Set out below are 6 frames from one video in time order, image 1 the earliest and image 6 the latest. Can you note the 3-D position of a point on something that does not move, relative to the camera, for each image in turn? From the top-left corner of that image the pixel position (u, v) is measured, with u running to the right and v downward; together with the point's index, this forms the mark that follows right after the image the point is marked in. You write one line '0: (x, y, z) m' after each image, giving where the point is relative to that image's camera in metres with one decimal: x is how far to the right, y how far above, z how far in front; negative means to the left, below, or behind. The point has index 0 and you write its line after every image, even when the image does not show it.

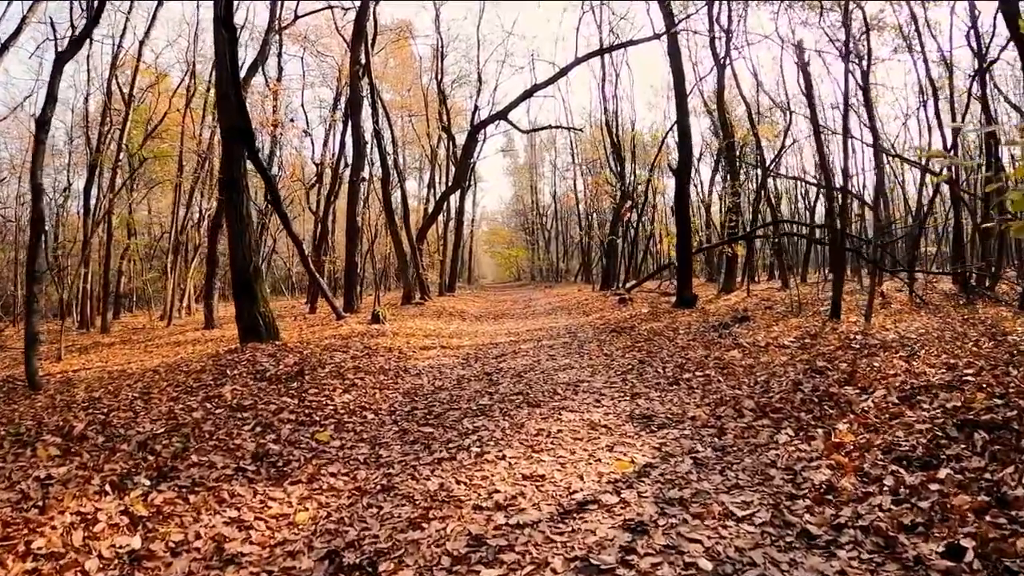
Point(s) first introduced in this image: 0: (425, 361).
0: (-1.5, -1.3, +11.0) m
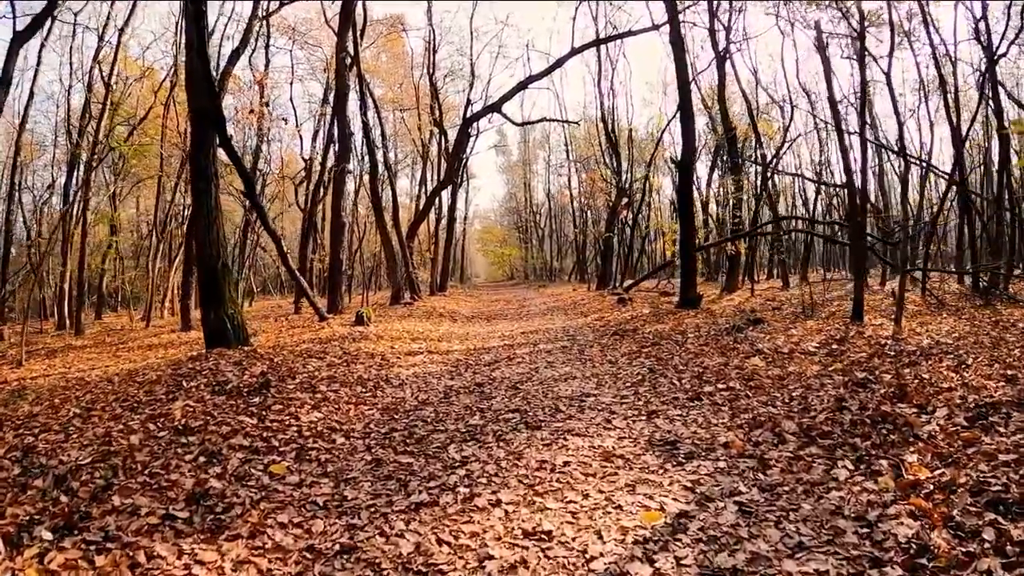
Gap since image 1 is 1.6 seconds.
0: (-1.6, -1.3, +9.8) m
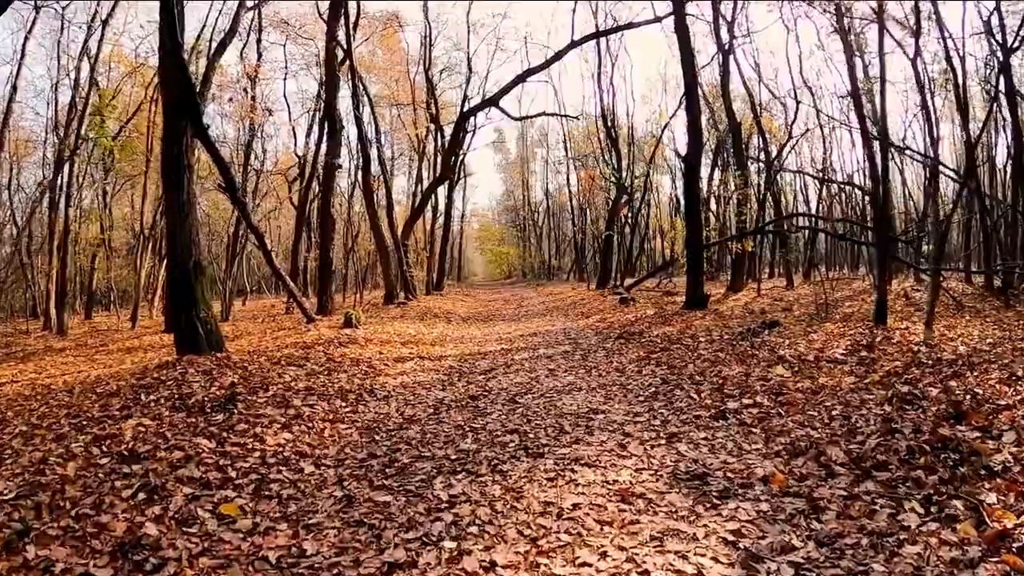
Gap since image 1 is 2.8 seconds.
0: (-1.7, -1.3, +8.9) m
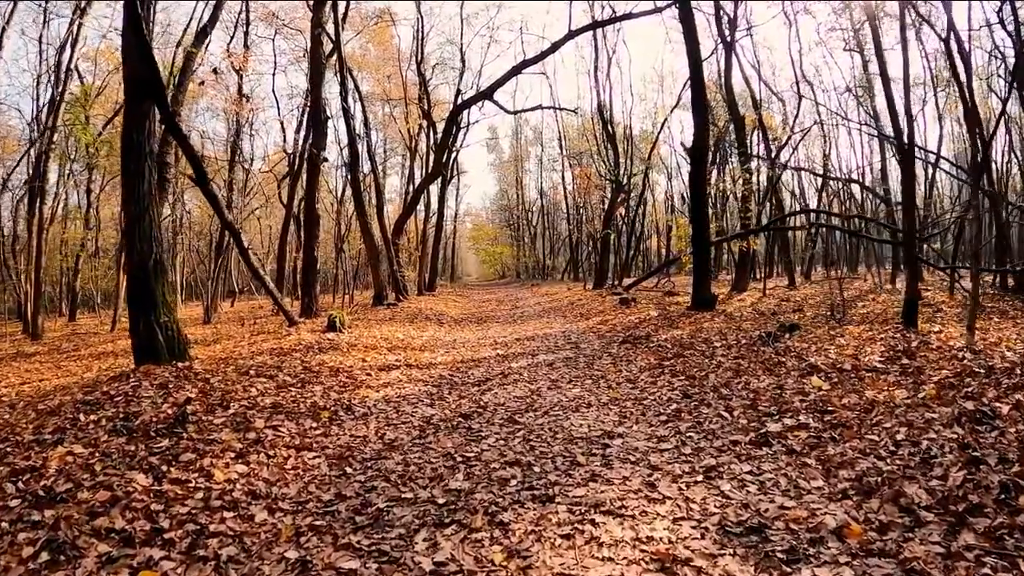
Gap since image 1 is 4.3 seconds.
0: (-1.7, -1.3, +7.8) m
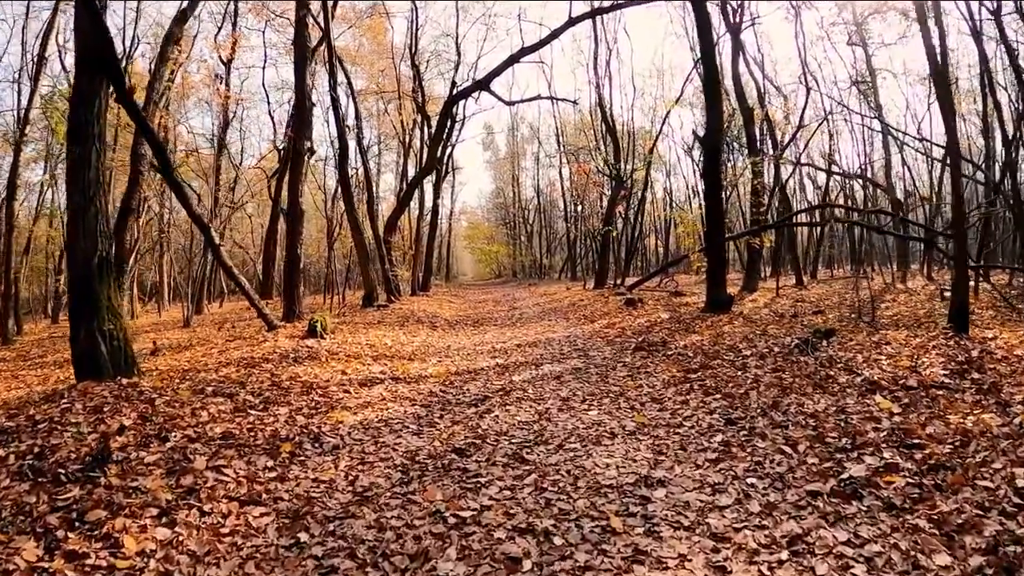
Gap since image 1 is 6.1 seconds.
0: (-1.6, -1.4, +6.5) m
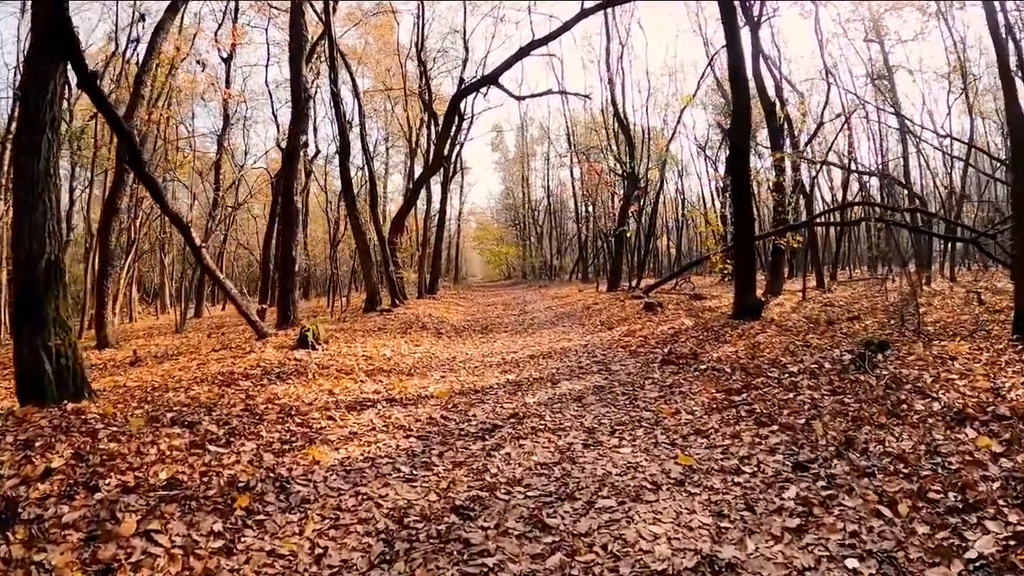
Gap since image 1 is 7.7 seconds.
0: (-1.5, -1.4, +5.4) m
